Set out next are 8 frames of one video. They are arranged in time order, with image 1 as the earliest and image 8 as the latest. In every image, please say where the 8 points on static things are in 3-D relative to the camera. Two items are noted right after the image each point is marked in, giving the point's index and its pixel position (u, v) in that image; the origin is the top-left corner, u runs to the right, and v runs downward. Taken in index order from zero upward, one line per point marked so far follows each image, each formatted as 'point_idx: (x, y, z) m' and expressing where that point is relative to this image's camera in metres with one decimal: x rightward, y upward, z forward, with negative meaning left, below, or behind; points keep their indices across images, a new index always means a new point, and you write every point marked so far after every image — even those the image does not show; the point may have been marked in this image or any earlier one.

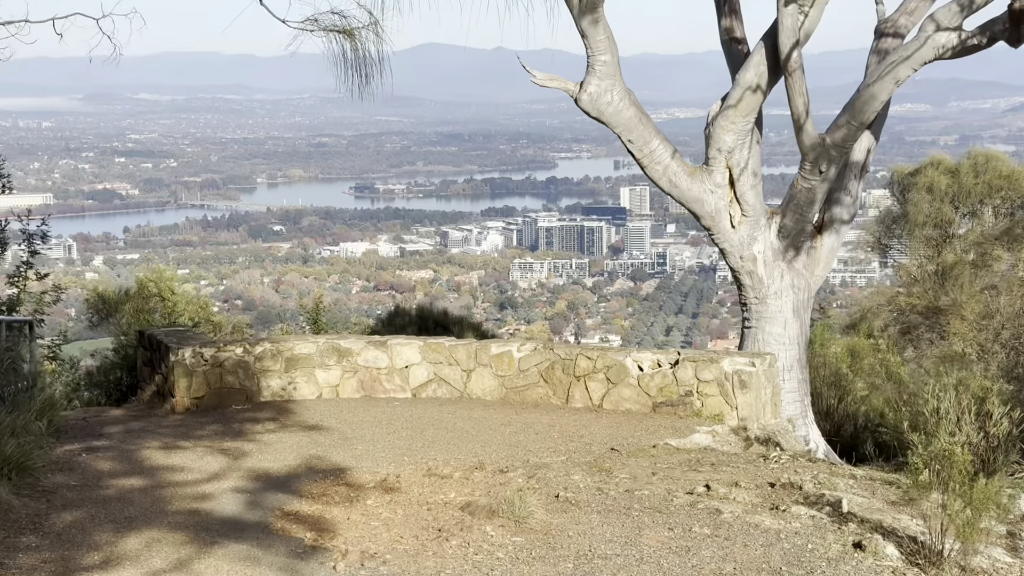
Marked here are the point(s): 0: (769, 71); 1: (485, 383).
0: (+0.9, +0.8, +5.1) m
1: (-0.1, -0.4, +5.5) m
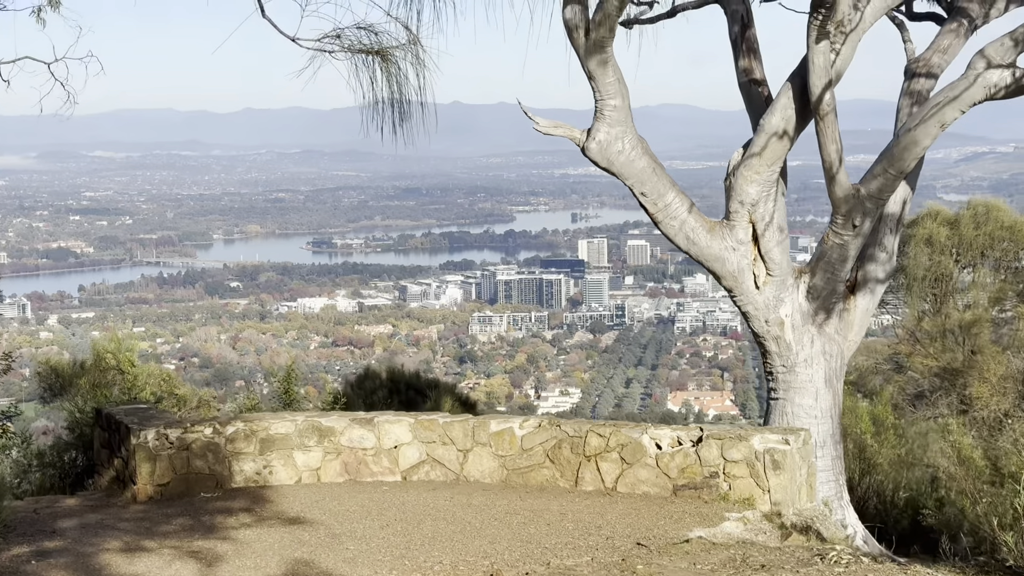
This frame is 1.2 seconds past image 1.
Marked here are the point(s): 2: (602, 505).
0: (+0.9, +0.5, +4.6) m
1: (-0.1, -0.6, +5.0) m
2: (+0.3, -0.7, +4.6) m
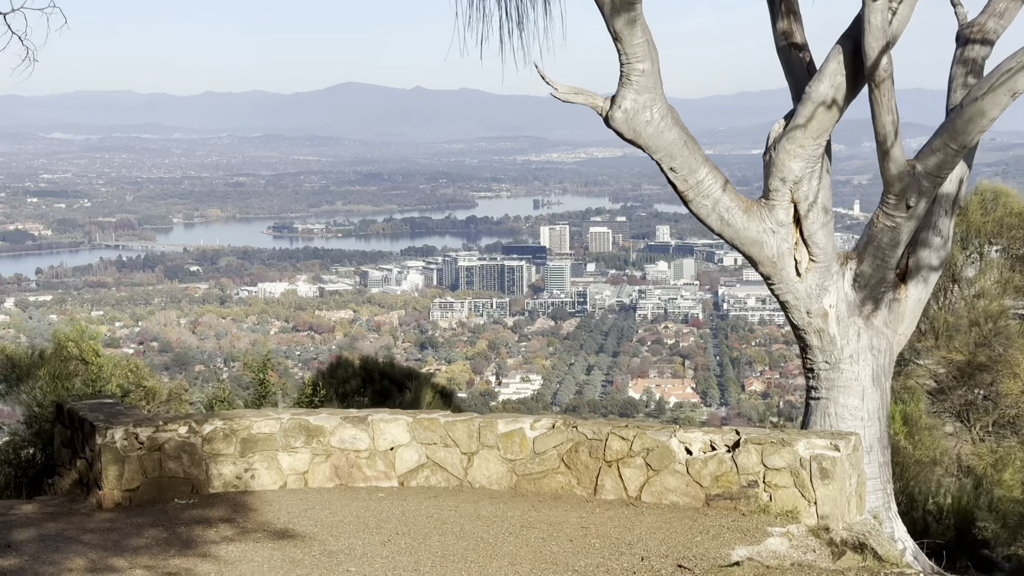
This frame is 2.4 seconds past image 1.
0: (+0.9, +0.6, +4.2) m
1: (-0.1, -0.5, +4.5) m
2: (+0.3, -0.6, +4.1) m
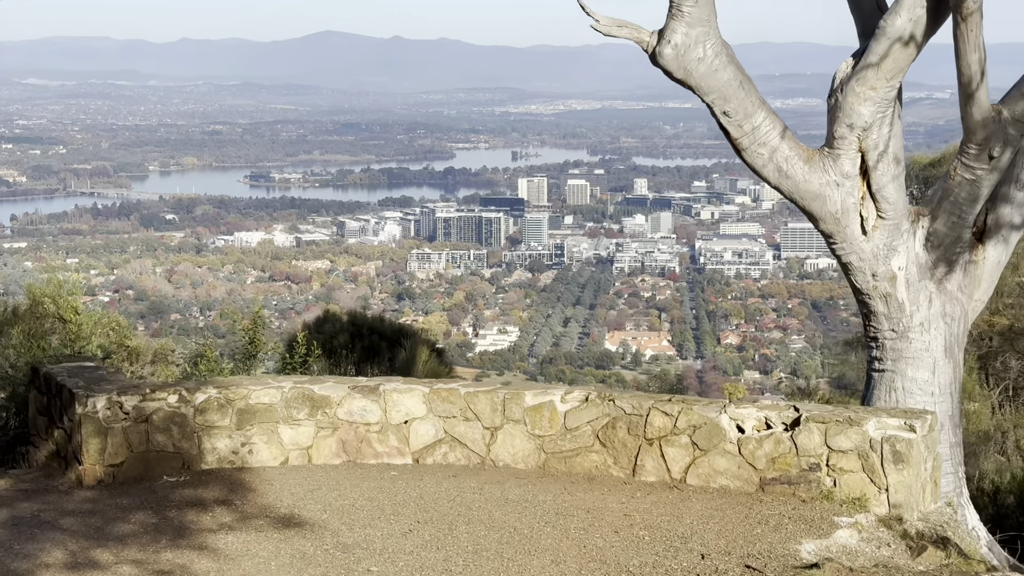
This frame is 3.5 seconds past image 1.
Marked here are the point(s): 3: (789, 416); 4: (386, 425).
0: (+1.0, +0.7, +3.7) m
1: (0.0, -0.4, +4.0) m
2: (+0.4, -0.5, +3.7) m
3: (+0.7, -0.3, +3.7) m
4: (-0.3, -0.4, +4.1) m
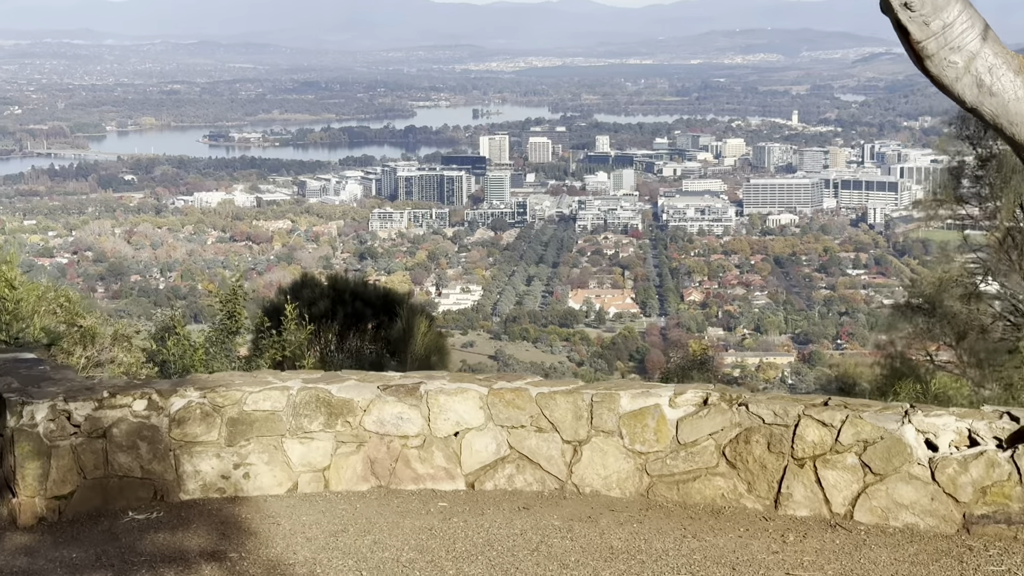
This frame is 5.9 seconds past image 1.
0: (+1.2, +0.7, +2.6) m
1: (+0.2, -0.4, +3.0) m
2: (+0.6, -0.5, +2.6) m
3: (+0.9, -0.3, +2.7) m
4: (-0.2, -0.3, +3.1) m
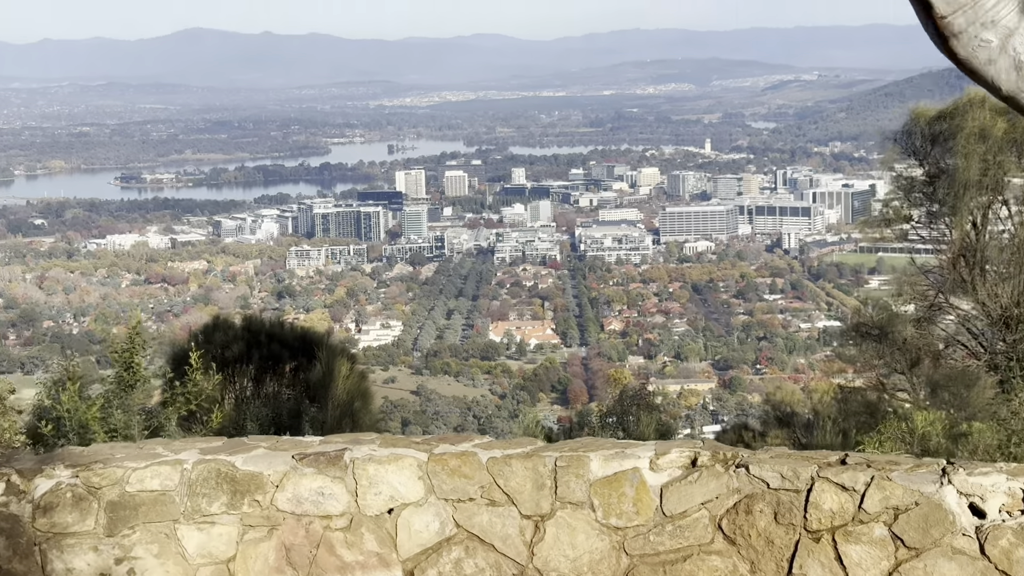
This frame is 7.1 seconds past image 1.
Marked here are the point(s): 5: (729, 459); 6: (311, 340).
0: (+1.1, +0.7, +2.2) m
1: (+0.1, -0.4, +2.4) m
2: (+0.5, -0.5, +2.1) m
3: (+0.8, -0.3, +2.2) m
4: (-0.3, -0.4, +2.5) m
5: (+0.3, -0.3, +2.4) m
6: (-0.9, -0.2, +6.5) m
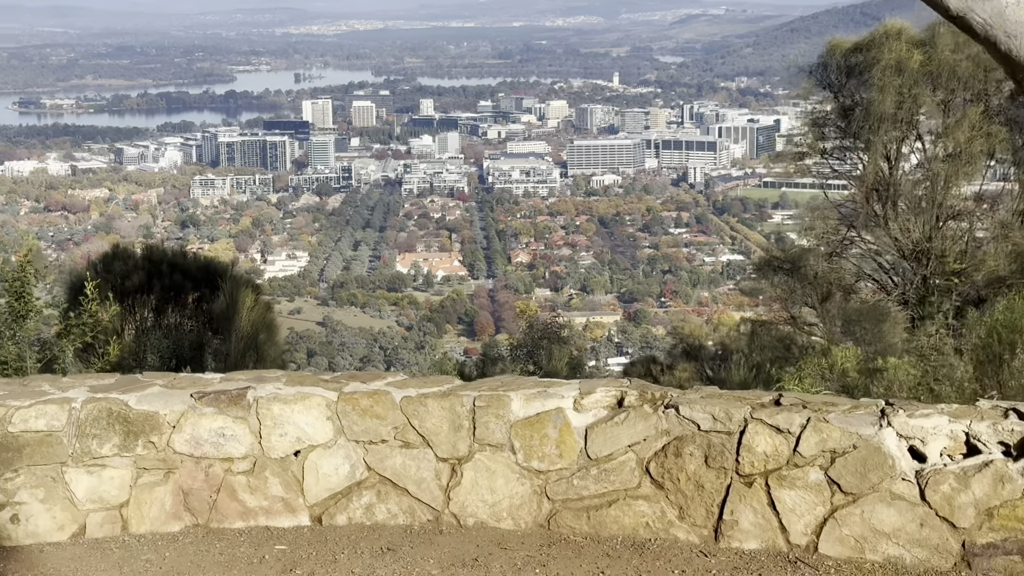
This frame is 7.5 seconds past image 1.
0: (+1.0, +0.8, +2.0) m
1: (0.0, -0.3, +2.3) m
2: (+0.4, -0.4, +2.0) m
3: (+0.7, -0.2, +2.1) m
4: (-0.4, -0.3, +2.3) m
5: (+0.2, -0.2, +2.2) m
6: (-1.3, +0.1, +6.3) m
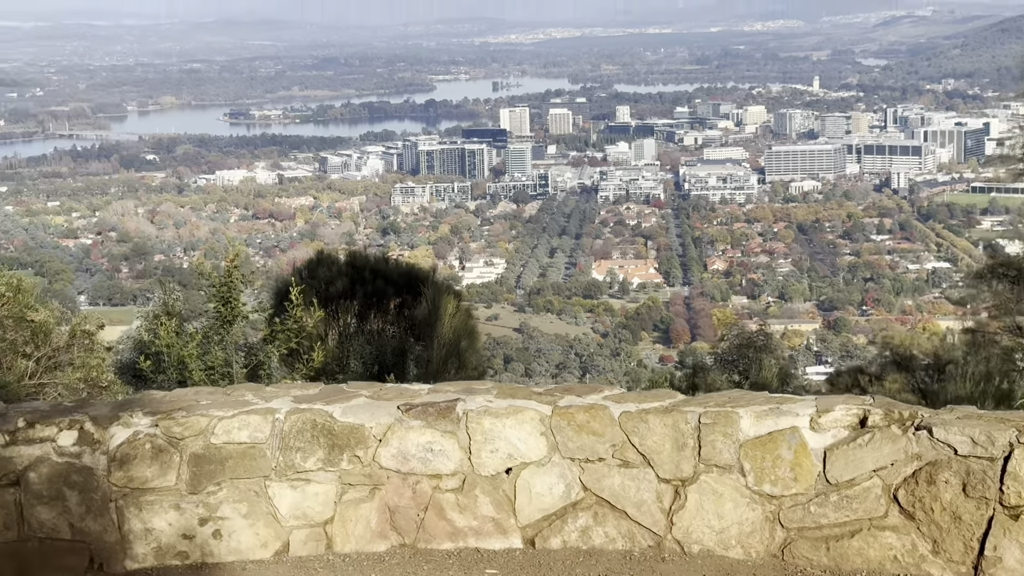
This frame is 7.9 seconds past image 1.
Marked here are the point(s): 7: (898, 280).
0: (+1.3, +0.8, +1.7) m
1: (+0.3, -0.3, +2.1) m
2: (+0.7, -0.4, +1.7) m
3: (+1.0, -0.2, +1.8) m
4: (-0.1, -0.3, +2.2) m
5: (+0.5, -0.2, +2.0) m
6: (-0.4, +0.1, +6.3) m
7: (+4.6, +0.1, +17.5) m
